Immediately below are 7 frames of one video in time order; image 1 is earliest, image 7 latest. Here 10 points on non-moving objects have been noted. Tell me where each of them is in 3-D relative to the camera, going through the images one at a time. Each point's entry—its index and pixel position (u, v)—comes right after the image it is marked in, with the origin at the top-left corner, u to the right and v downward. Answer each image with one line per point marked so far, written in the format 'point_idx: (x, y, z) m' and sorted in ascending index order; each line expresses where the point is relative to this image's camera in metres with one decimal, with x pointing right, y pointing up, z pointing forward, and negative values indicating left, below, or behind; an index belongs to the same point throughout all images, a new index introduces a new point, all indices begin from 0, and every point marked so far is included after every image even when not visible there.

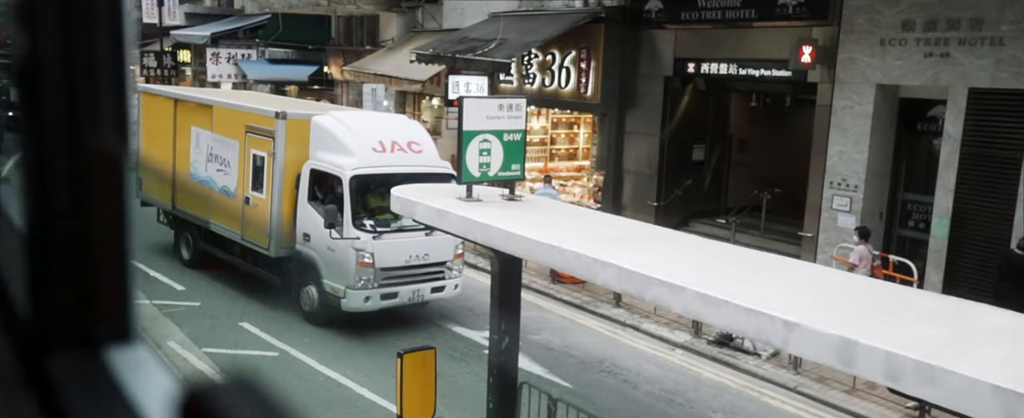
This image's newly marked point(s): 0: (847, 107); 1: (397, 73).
0: (+4.0, +1.2, +11.2) m
1: (-2.2, +2.6, +18.5) m
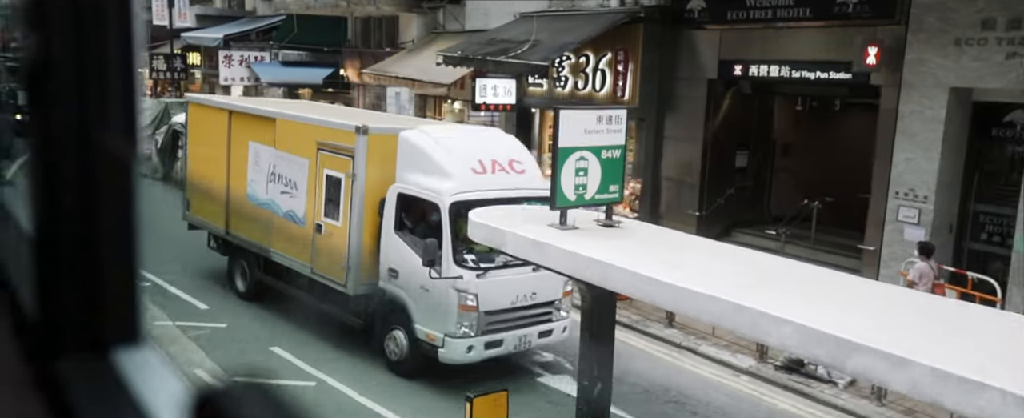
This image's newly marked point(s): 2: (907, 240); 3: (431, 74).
0: (+4.5, +1.1, +10.5) m
1: (-1.7, +2.5, +17.8) m
2: (+4.4, -0.3, +10.6) m
3: (-1.5, +2.5, +17.7) m
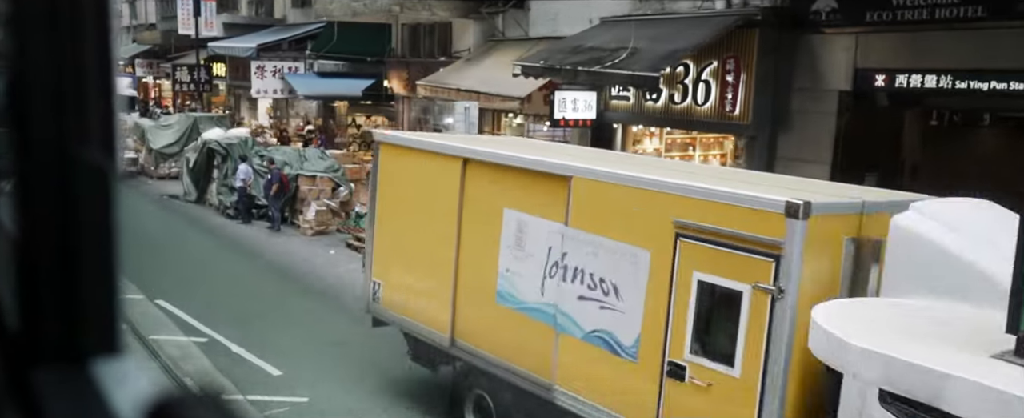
0: (+5.7, +0.7, +8.7) m
1: (-0.4, +2.0, +16.1) m
2: (+5.6, -0.7, +8.9) m
3: (-0.3, +2.1, +16.0) m
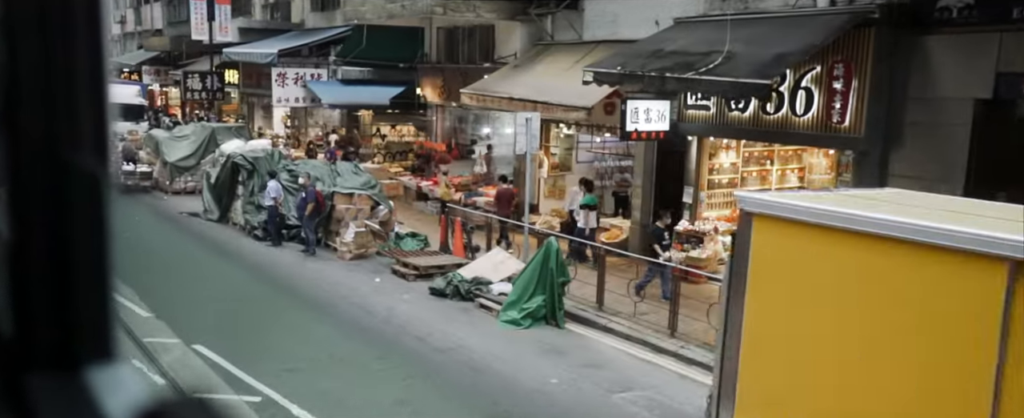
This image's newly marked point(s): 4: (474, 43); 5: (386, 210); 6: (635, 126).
0: (+6.6, +0.5, +7.3) m
1: (+0.5, +1.7, +14.6) m
2: (+6.6, -0.9, +7.4) m
3: (+0.6, +1.8, +14.5) m
4: (-0.7, +3.2, +18.6) m
5: (-2.1, 0.0, +15.6) m
6: (+1.7, +1.1, +13.0) m
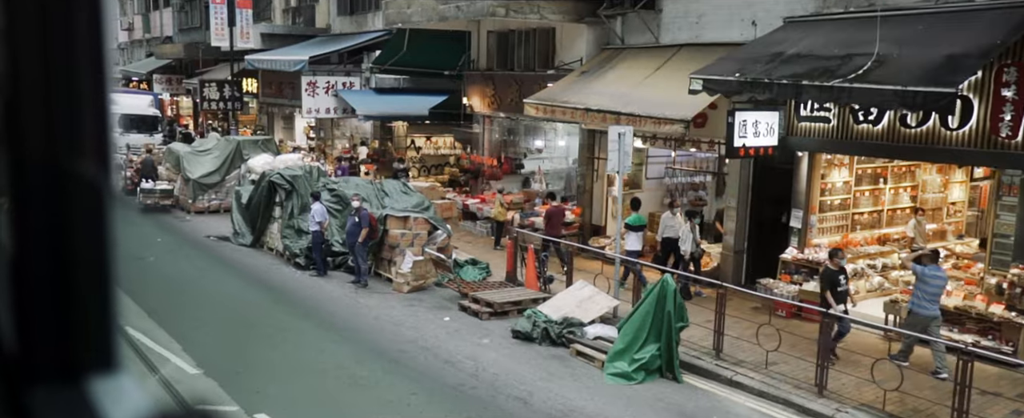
0: (+7.7, +0.2, +5.6) m
1: (+1.5, +1.4, +12.9) m
2: (+7.6, -1.2, +5.7) m
3: (+1.7, +1.4, +12.8) m
4: (+0.3, +2.9, +16.9) m
5: (-1.0, -0.4, +13.9) m
6: (+2.7, +0.8, +11.3) m
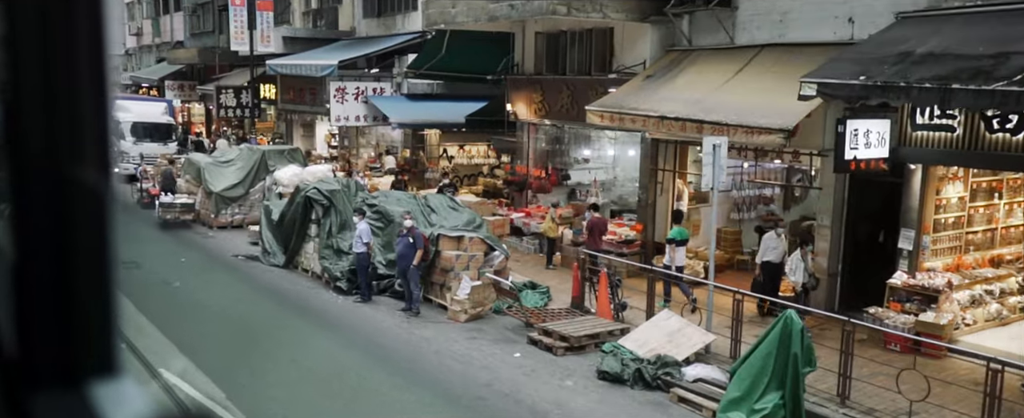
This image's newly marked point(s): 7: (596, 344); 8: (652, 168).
0: (+8.5, 0.0, +4.2) m
1: (+2.4, +1.1, +11.6) m
2: (+8.5, -1.4, +4.3) m
3: (+2.5, +1.2, +11.5) m
4: (+1.2, +2.6, +15.6) m
5: (-0.1, -0.6, +12.6) m
6: (+3.6, +0.6, +10.0) m
7: (+0.9, -1.5, +10.7) m
8: (+2.2, +0.6, +14.7) m
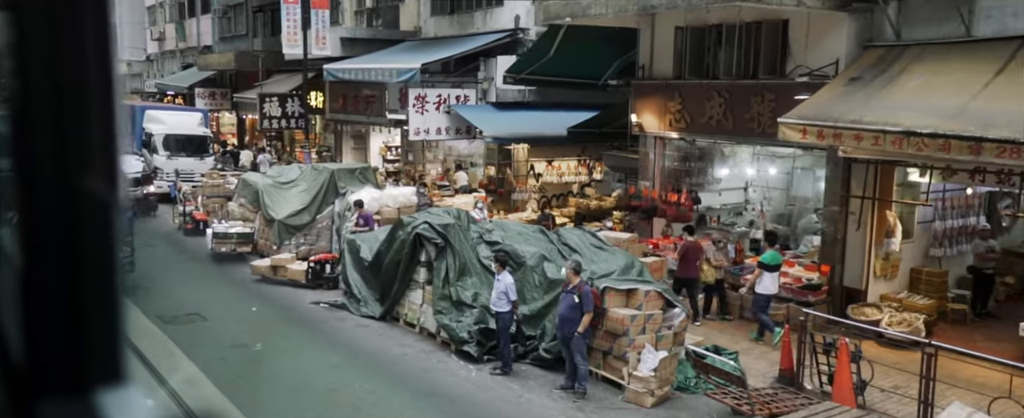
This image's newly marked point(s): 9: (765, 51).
0: (+10.3, -0.3, +1.2) m
1: (+4.2, +0.7, +8.6) m
2: (+10.3, -1.7, +1.2) m
3: (+4.4, +0.8, +8.5) m
4: (+3.1, +2.1, +12.7) m
5: (+1.8, -1.1, +9.6) m
6: (+5.5, +0.2, +7.0) m
7: (+2.8, -1.9, +7.7) m
8: (+4.1, +0.2, +11.7) m
9: (+3.3, +2.1, +12.4) m
